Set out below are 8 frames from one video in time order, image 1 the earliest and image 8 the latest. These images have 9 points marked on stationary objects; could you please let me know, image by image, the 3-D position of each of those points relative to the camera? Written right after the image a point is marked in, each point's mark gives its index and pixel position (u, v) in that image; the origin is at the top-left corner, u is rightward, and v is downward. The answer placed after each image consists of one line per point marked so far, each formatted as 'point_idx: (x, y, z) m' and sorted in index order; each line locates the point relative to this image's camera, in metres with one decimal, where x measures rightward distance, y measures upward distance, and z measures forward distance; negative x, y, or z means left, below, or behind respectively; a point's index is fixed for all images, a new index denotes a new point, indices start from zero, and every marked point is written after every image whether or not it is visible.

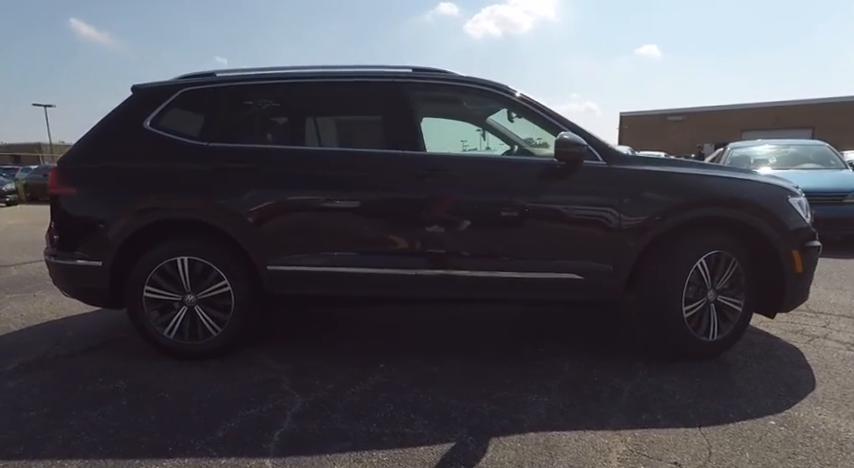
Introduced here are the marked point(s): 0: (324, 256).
0: (-0.6, -0.1, +3.1) m
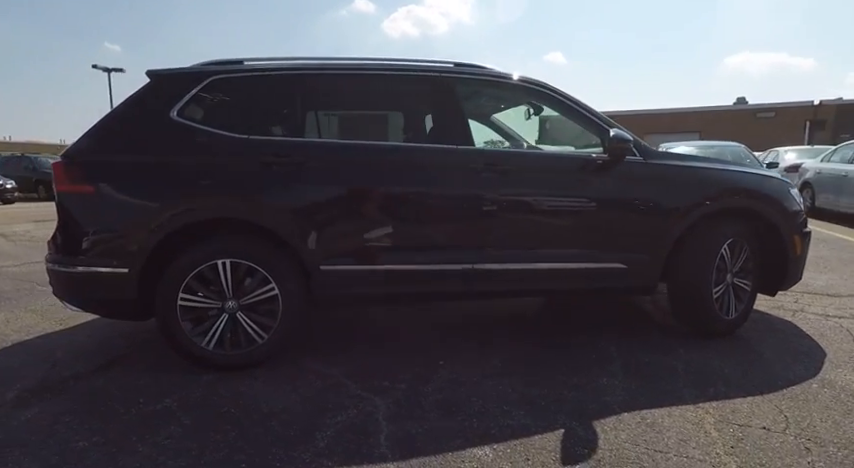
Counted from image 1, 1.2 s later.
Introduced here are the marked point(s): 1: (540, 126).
0: (-0.3, -0.1, +3.0) m
1: (+0.7, +0.7, +3.2) m
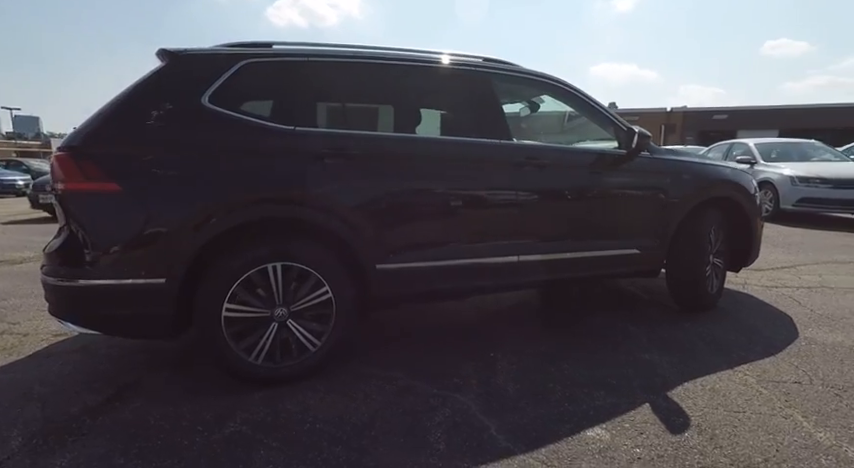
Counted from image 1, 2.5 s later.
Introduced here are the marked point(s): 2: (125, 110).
0: (0.0, -0.1, +2.9) m
1: (+0.8, +0.8, +3.4) m
2: (-1.5, +0.6, +2.5) m
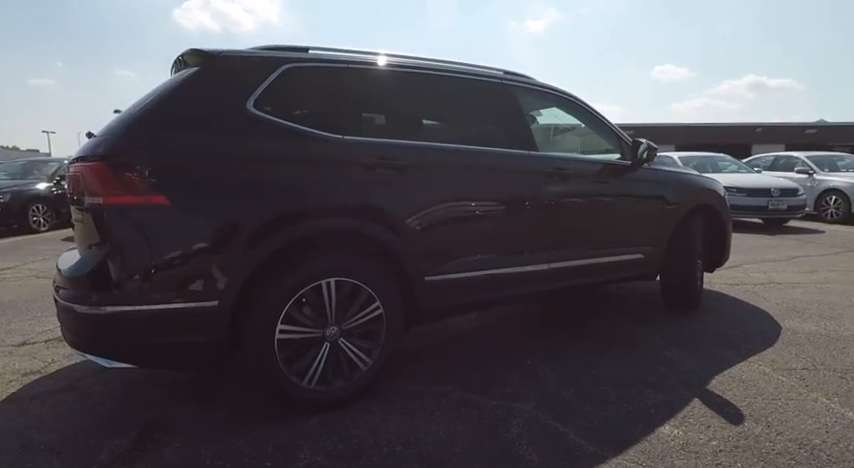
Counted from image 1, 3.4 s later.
0: (+0.2, -0.2, +2.9) m
1: (+1.0, +0.7, +3.5) m
2: (-1.2, +0.5, +2.2) m
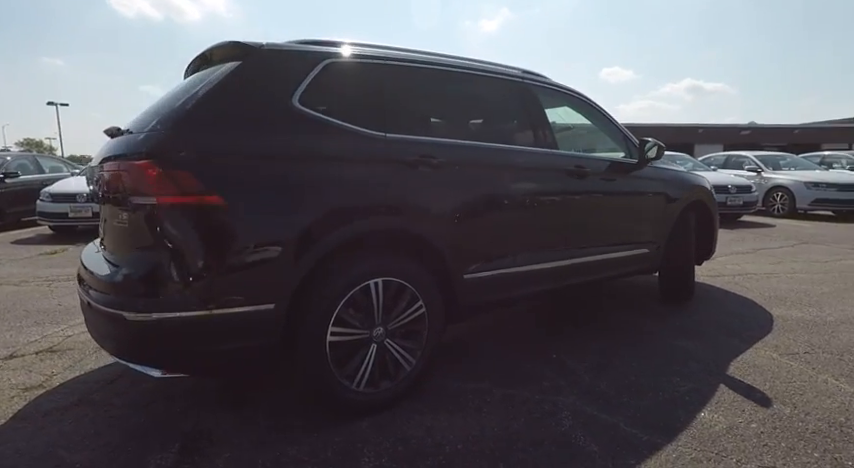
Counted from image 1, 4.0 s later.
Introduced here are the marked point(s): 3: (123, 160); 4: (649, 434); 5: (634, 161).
0: (+0.4, -0.1, +2.9) m
1: (+1.1, +0.8, +3.6) m
2: (-0.9, +0.5, +2.1) m
3: (-1.3, +0.3, +2.0) m
4: (+1.0, -0.9, +2.3) m
5: (+1.6, +0.6, +3.8) m
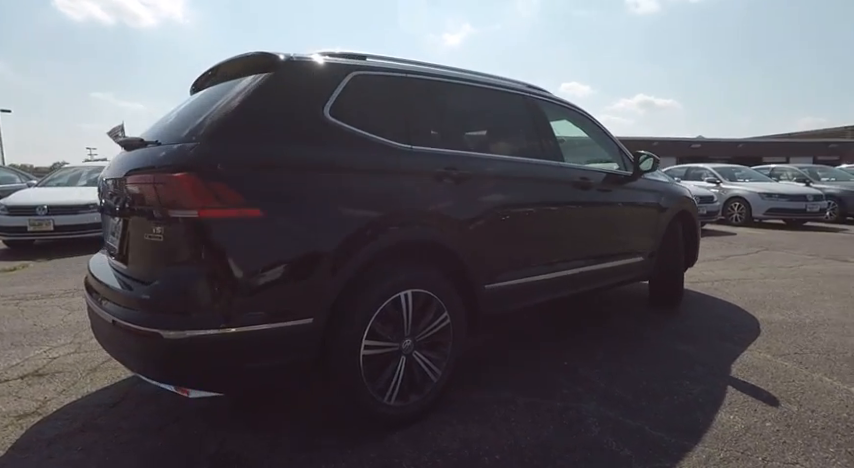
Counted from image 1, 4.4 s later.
0: (+0.5, -0.2, +3.0) m
1: (+1.1, +0.7, +3.7) m
2: (-0.8, +0.5, +2.1) m
3: (-1.1, +0.2, +1.9) m
4: (+1.2, -1.0, +2.3) m
5: (+1.6, +0.5, +4.0) m
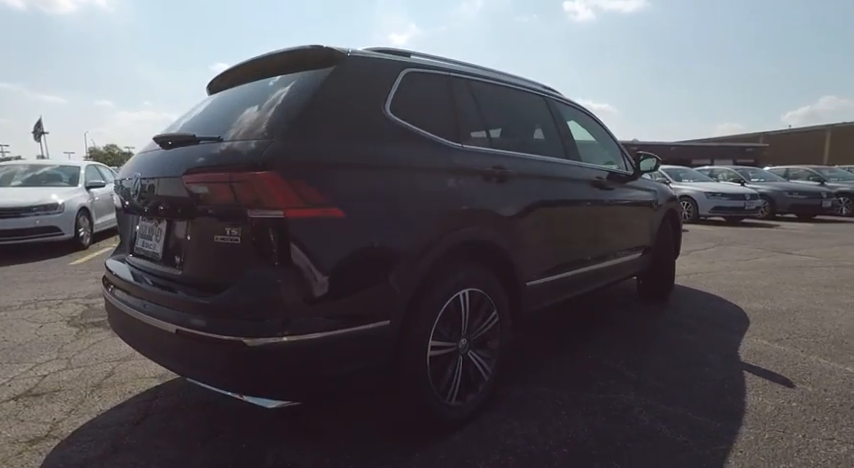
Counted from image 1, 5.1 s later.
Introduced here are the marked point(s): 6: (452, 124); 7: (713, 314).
0: (+0.7, -0.2, +3.0) m
1: (+1.2, +0.7, +3.8) m
2: (-0.5, +0.5, +2.0) m
3: (-0.8, +0.2, +1.8) m
4: (+1.5, -0.9, +2.5) m
5: (+1.7, +0.5, +4.1) m
6: (+0.1, +0.6, +2.6) m
7: (+2.5, -0.7, +4.2) m
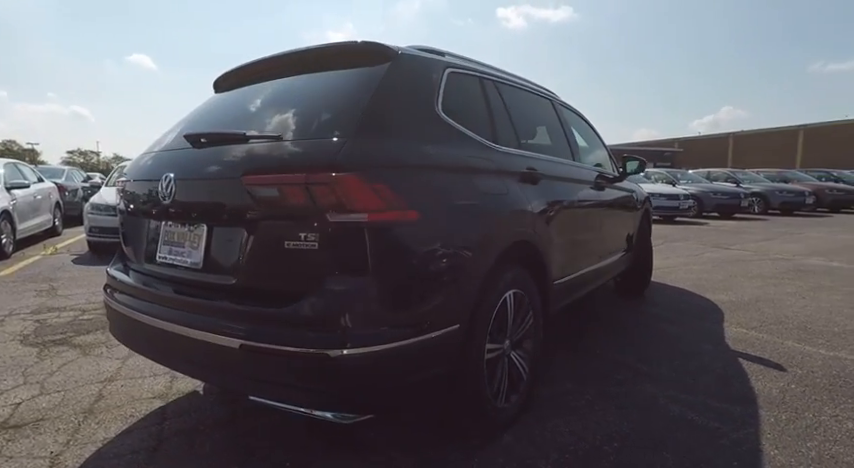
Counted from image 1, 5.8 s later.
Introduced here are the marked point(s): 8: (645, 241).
0: (+0.8, -0.2, +3.1) m
1: (+1.2, +0.7, +3.9) m
2: (-0.2, +0.5, +1.9) m
3: (-0.5, +0.2, +1.7) m
4: (+1.7, -0.9, +2.6) m
5: (+1.7, +0.5, +4.3) m
6: (+0.3, +0.6, +2.5) m
7: (+2.4, -0.7, +4.5) m
8: (+2.2, -0.1, +4.9) m
